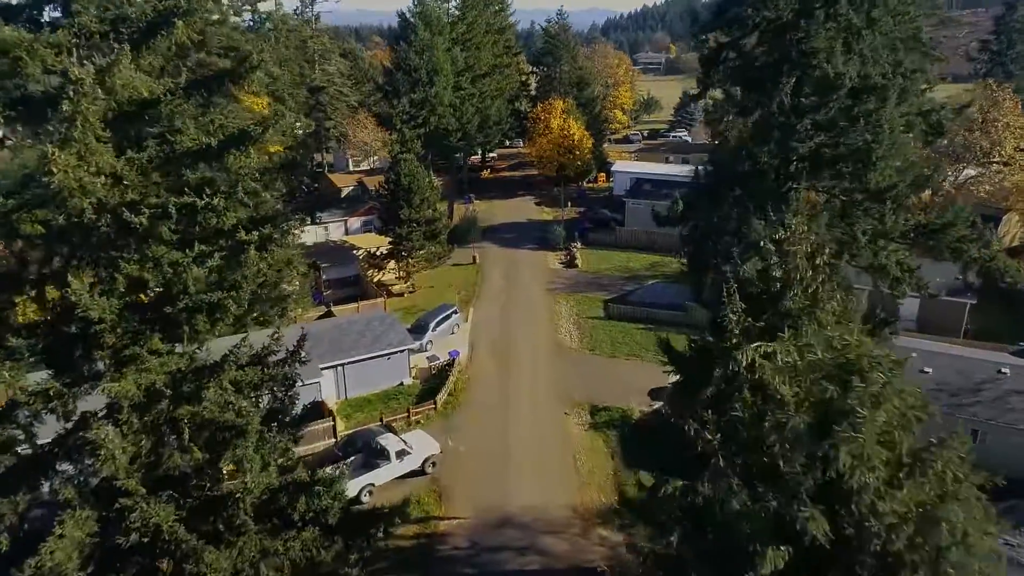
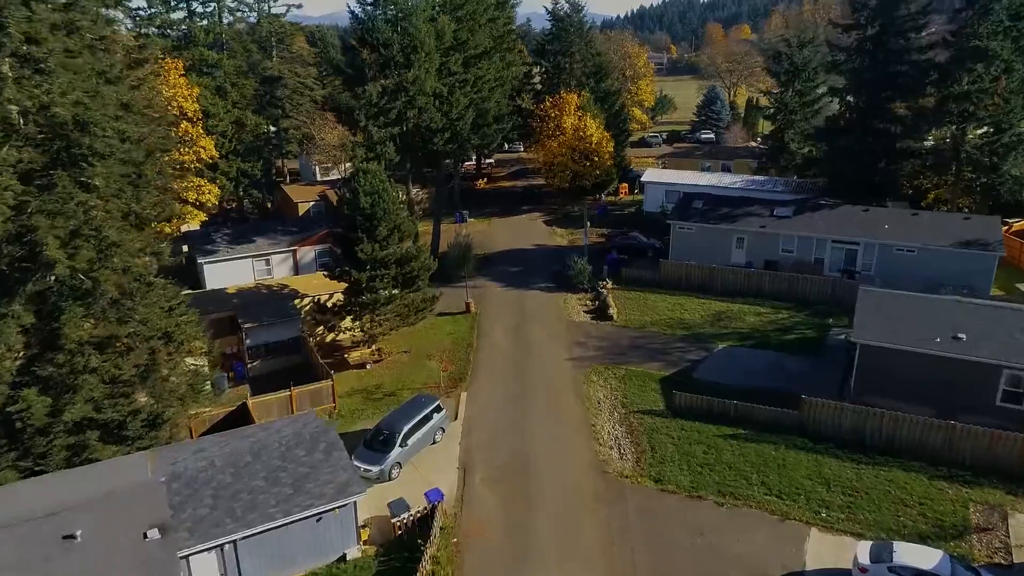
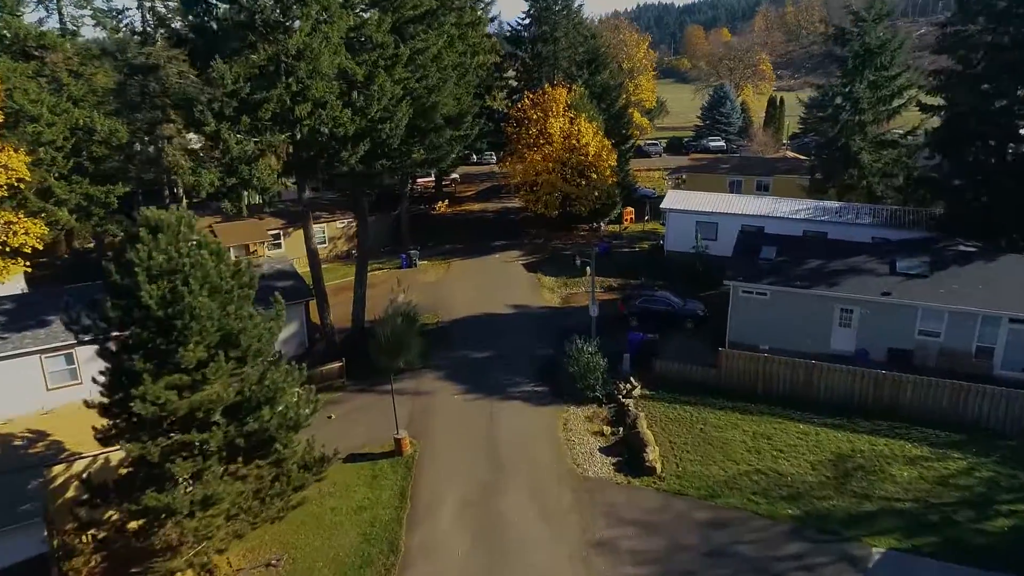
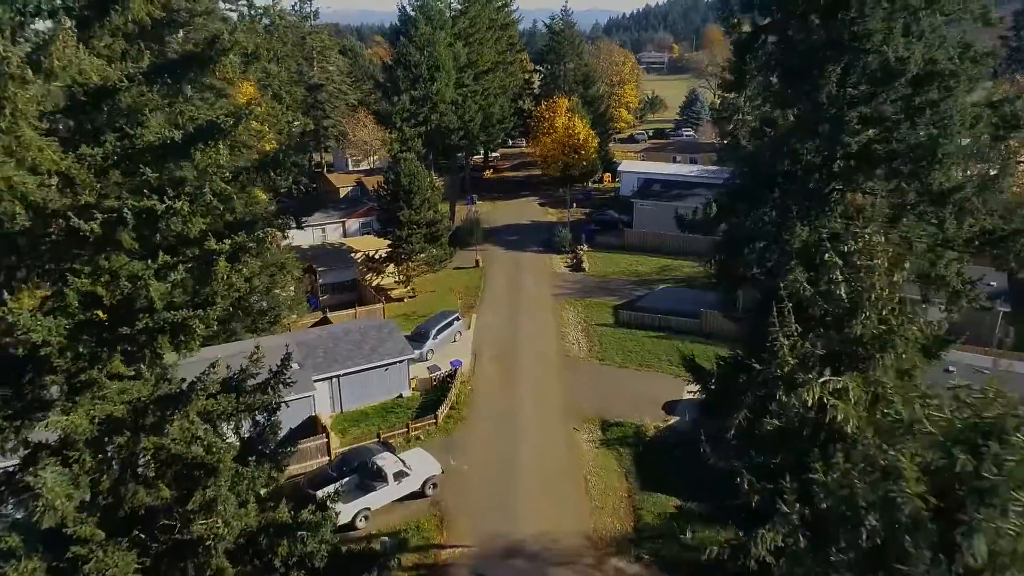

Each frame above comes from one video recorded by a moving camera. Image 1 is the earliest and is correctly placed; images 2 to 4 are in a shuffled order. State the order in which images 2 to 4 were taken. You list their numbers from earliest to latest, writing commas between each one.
4, 2, 3
